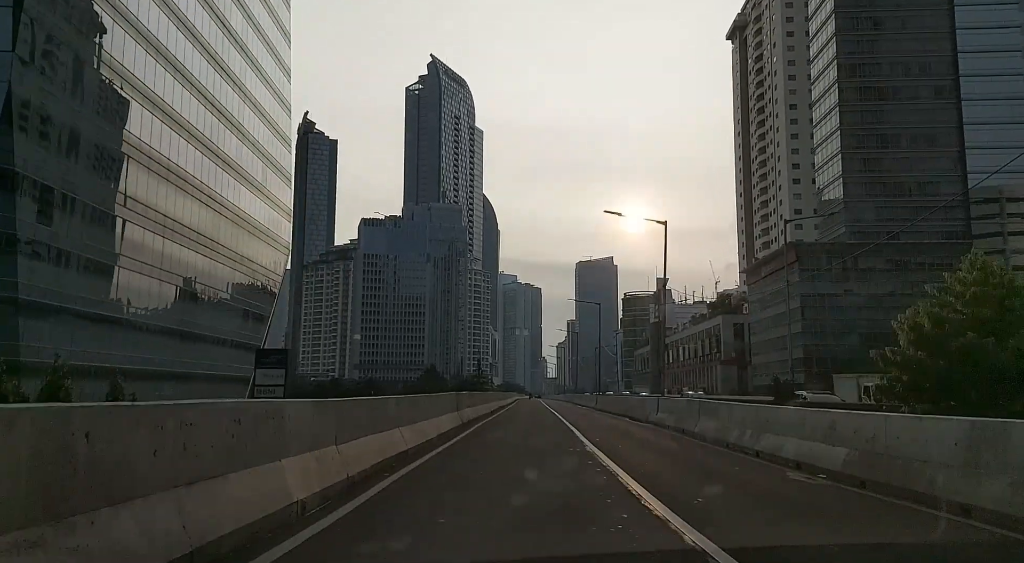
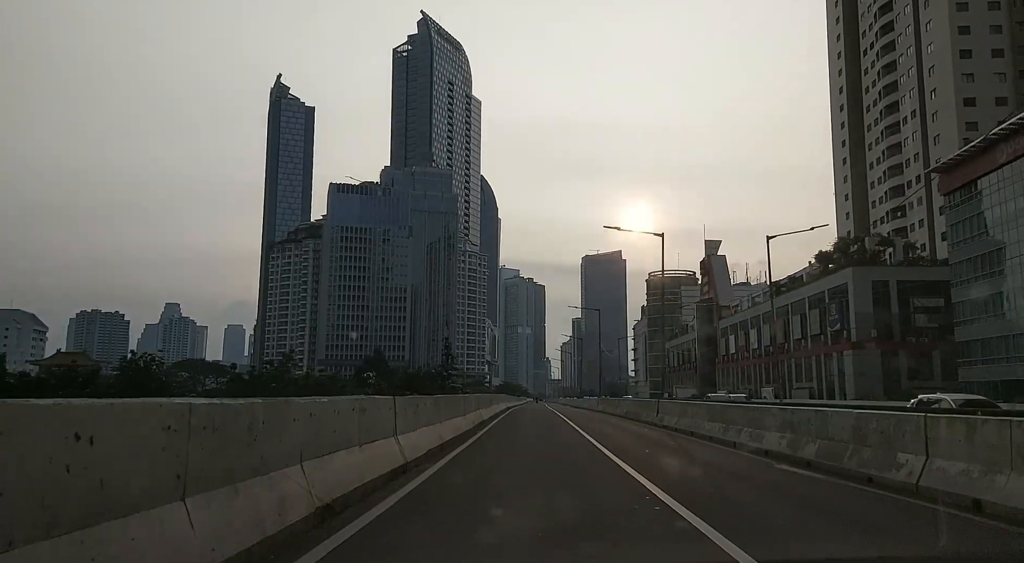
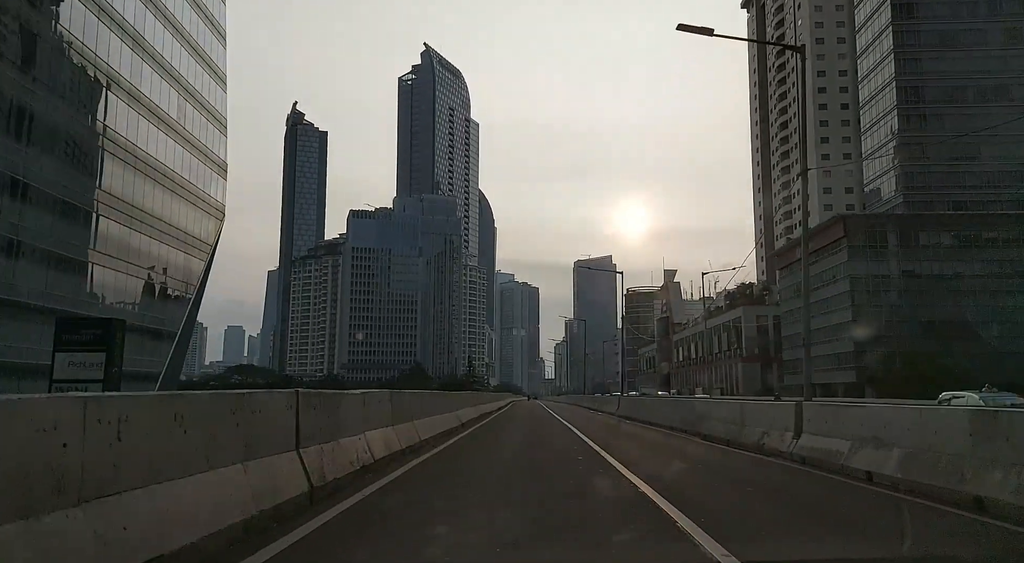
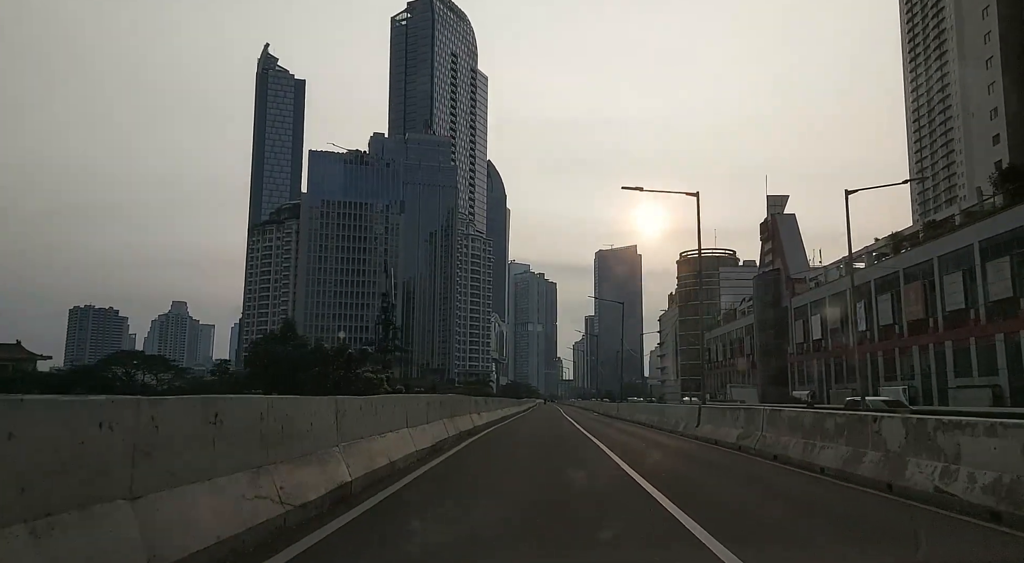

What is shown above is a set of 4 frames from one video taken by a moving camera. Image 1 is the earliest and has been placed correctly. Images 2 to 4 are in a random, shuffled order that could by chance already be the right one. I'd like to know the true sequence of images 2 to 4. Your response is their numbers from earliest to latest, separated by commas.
3, 2, 4
